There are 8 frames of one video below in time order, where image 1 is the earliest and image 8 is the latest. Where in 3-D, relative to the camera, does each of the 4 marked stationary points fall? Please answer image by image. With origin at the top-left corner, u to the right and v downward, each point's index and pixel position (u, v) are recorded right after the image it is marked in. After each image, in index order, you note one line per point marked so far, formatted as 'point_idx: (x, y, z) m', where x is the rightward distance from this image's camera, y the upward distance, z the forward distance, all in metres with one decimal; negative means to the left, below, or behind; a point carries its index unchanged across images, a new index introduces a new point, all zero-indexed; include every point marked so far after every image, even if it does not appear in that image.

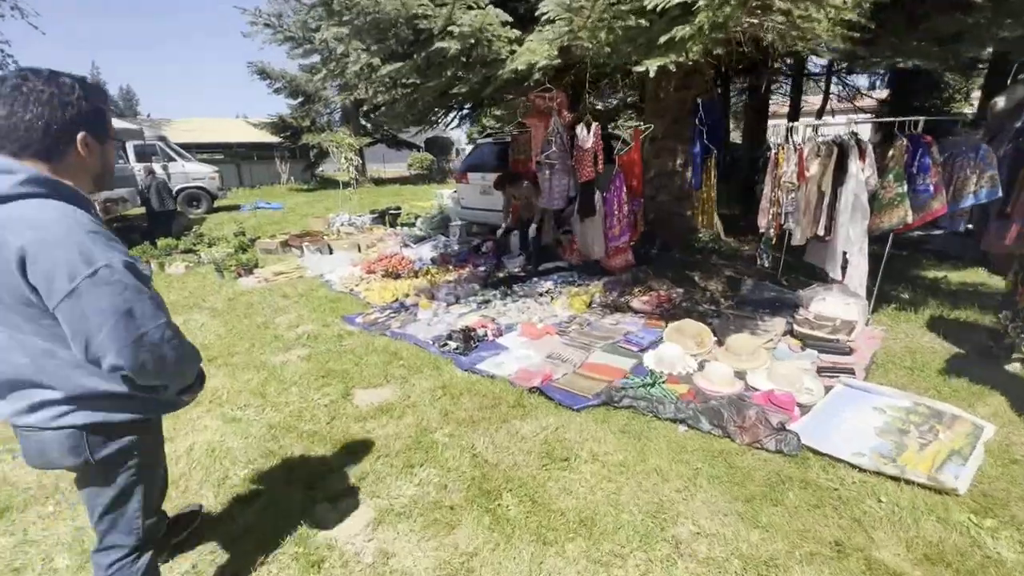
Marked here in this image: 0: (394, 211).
0: (-2.8, +1.8, +11.0) m
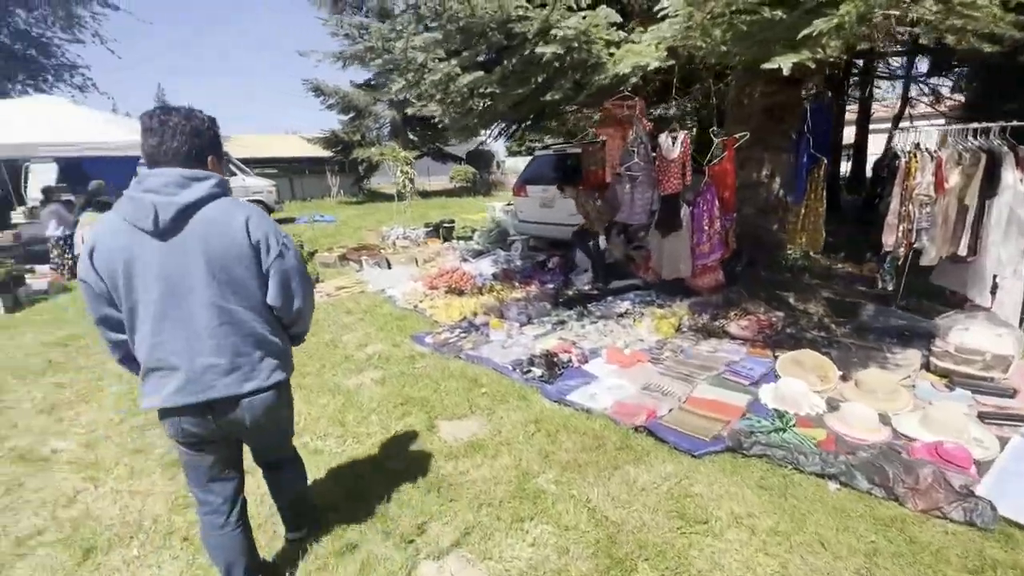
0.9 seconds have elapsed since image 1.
0: (-1.5, +1.5, +10.9) m
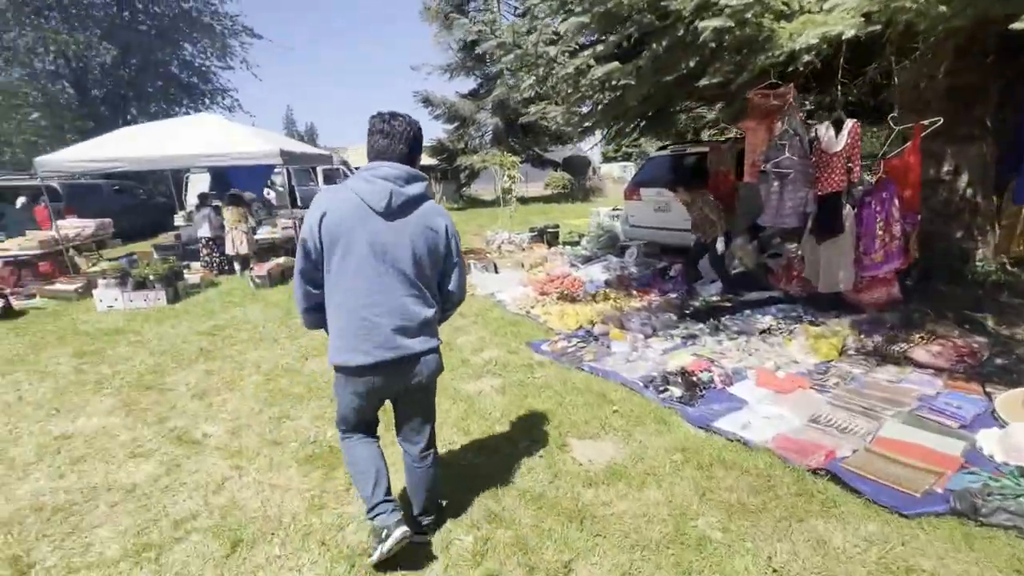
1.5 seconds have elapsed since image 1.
0: (+0.9, +1.3, +10.7) m
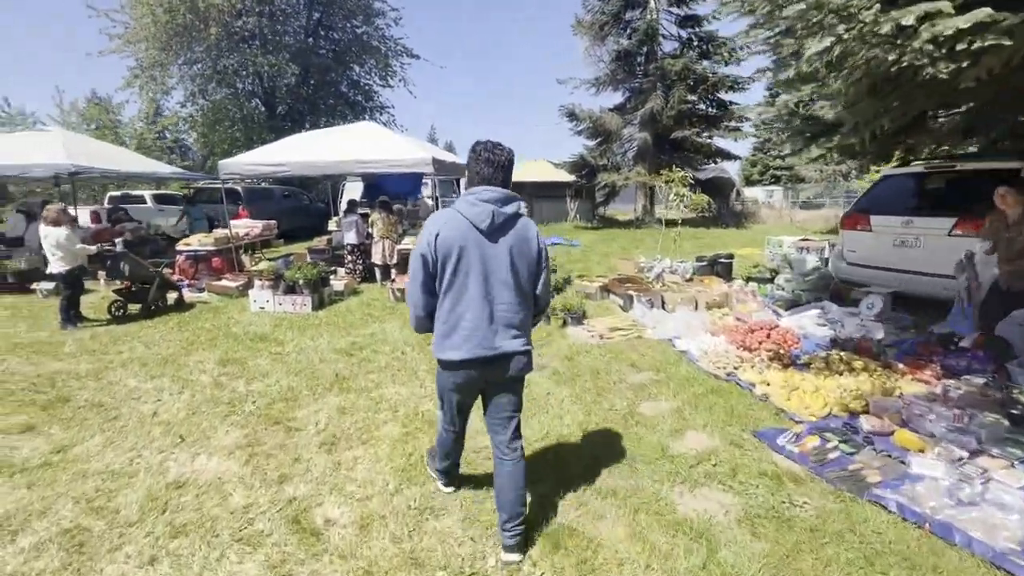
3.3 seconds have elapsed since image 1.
0: (+4.0, +0.5, +8.8) m
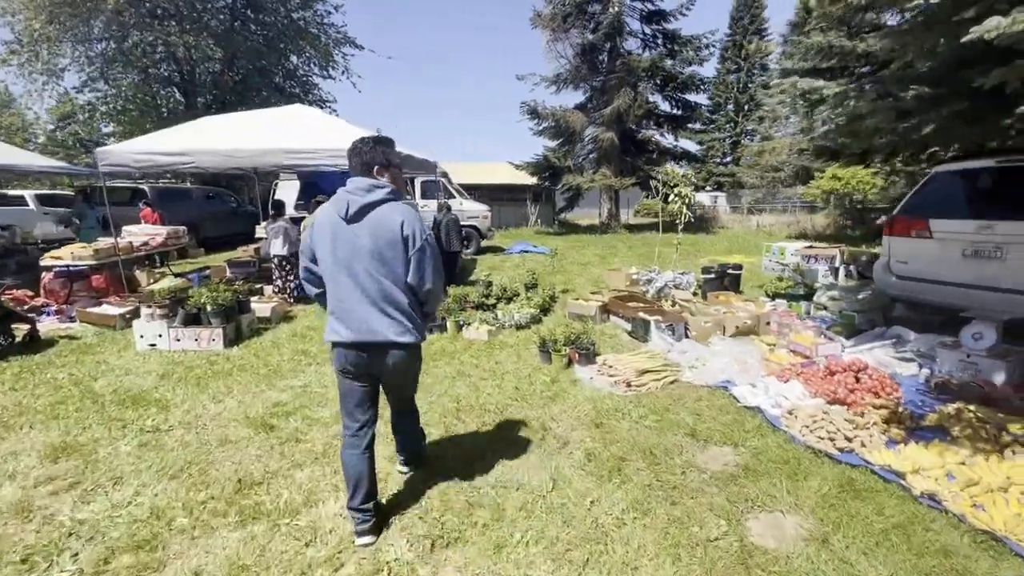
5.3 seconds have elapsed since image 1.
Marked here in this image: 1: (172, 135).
0: (+3.6, +0.3, +7.6) m
1: (-5.8, +2.6, +8.0) m
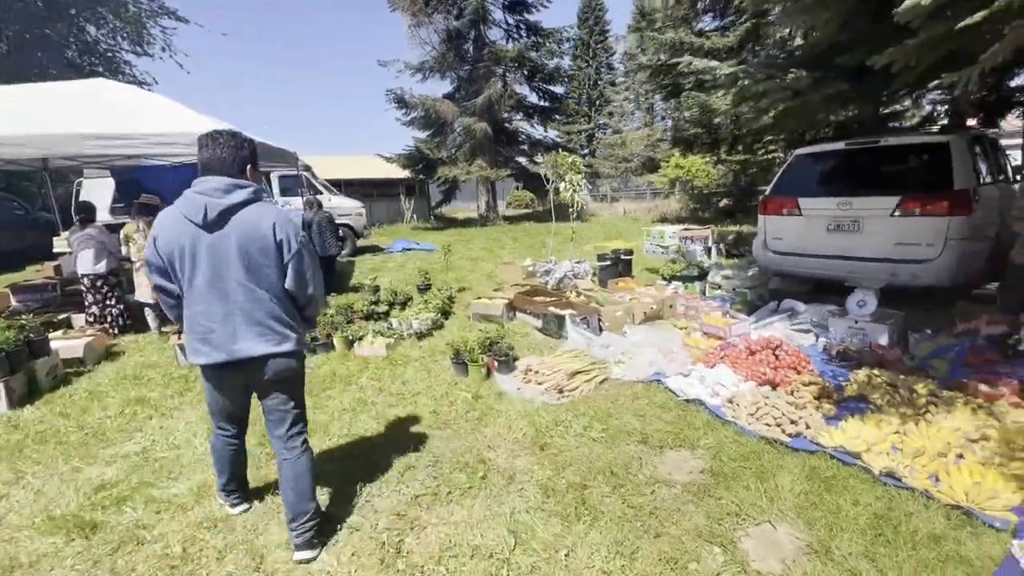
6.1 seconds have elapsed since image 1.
0: (+1.9, +0.5, +7.7) m
1: (-7.4, +2.1, +5.7) m
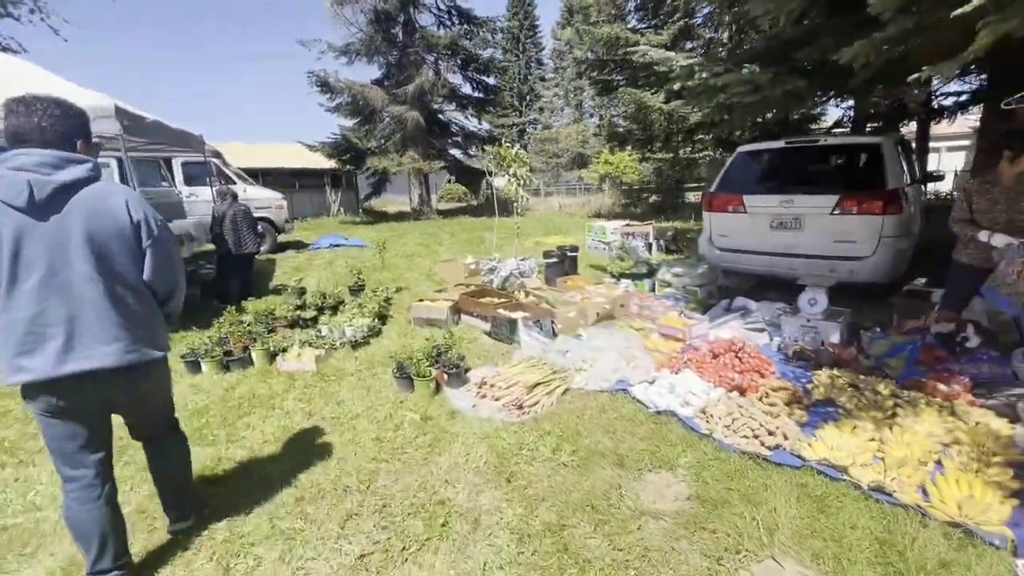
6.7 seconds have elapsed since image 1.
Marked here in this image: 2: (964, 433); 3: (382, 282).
0: (+1.0, +0.5, +7.5) m
1: (-7.9, +1.9, +4.1) m
2: (+2.7, -0.8, +2.8) m
3: (-2.0, +0.1, +7.4) m
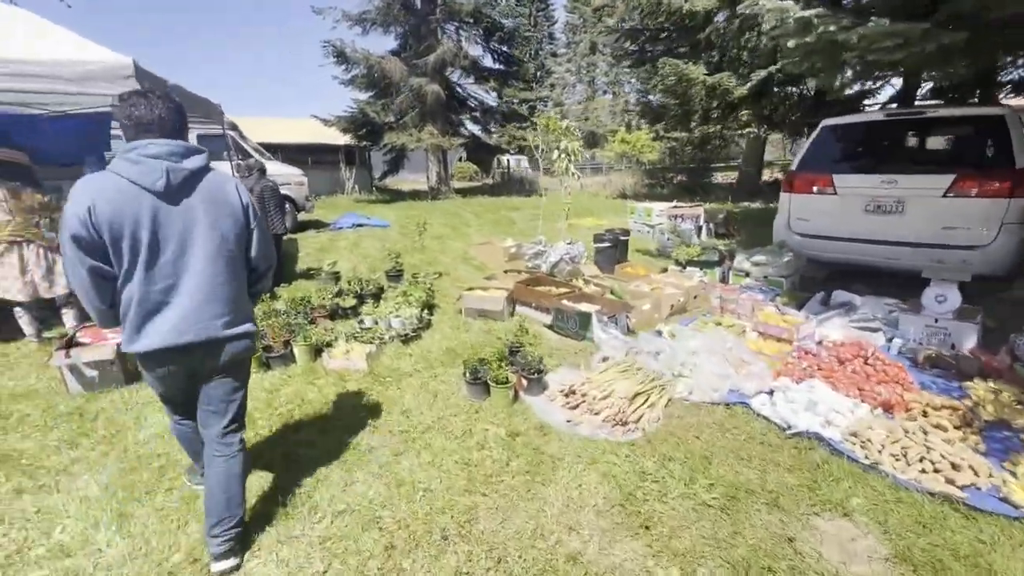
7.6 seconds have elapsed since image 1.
0: (+1.7, +0.7, +6.8) m
1: (-7.3, +2.1, +3.5) m
2: (+3.3, -0.9, +2.2) m
3: (-1.3, +0.3, +6.8) m
